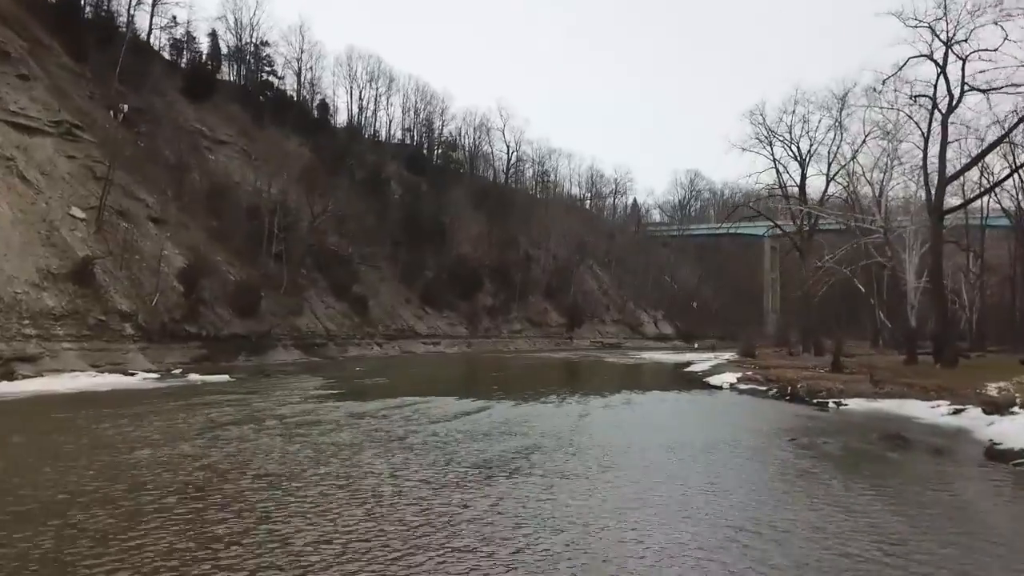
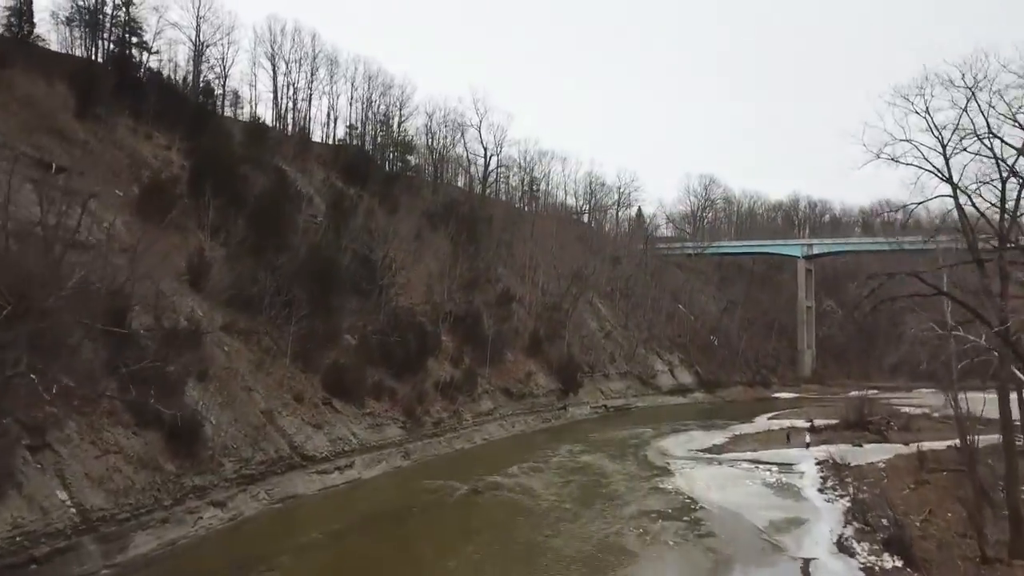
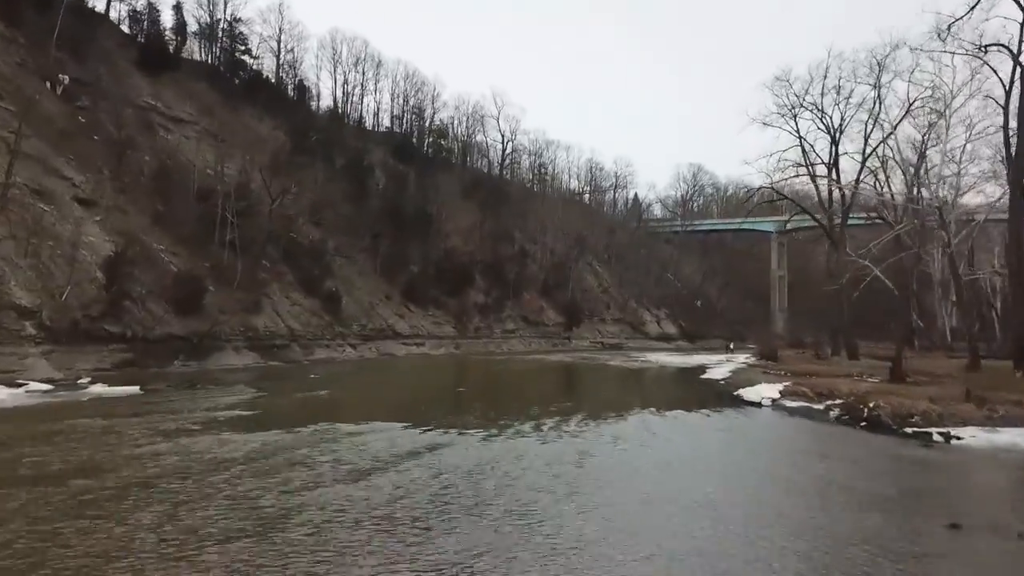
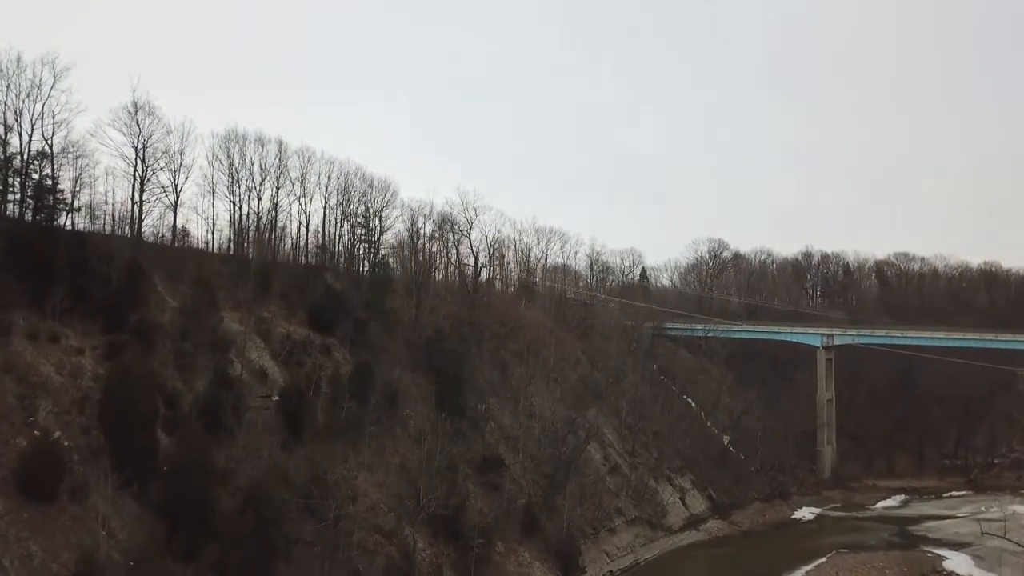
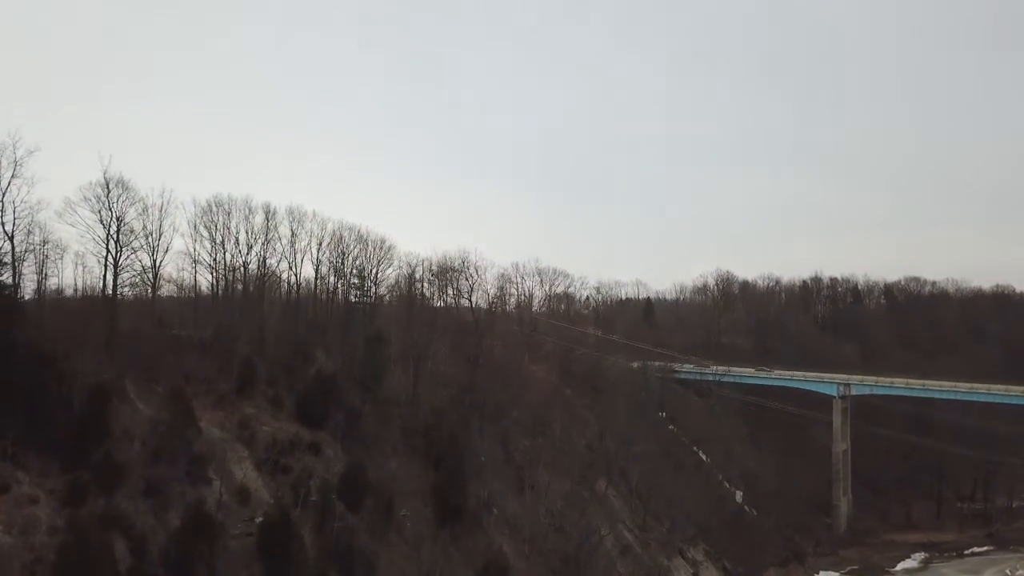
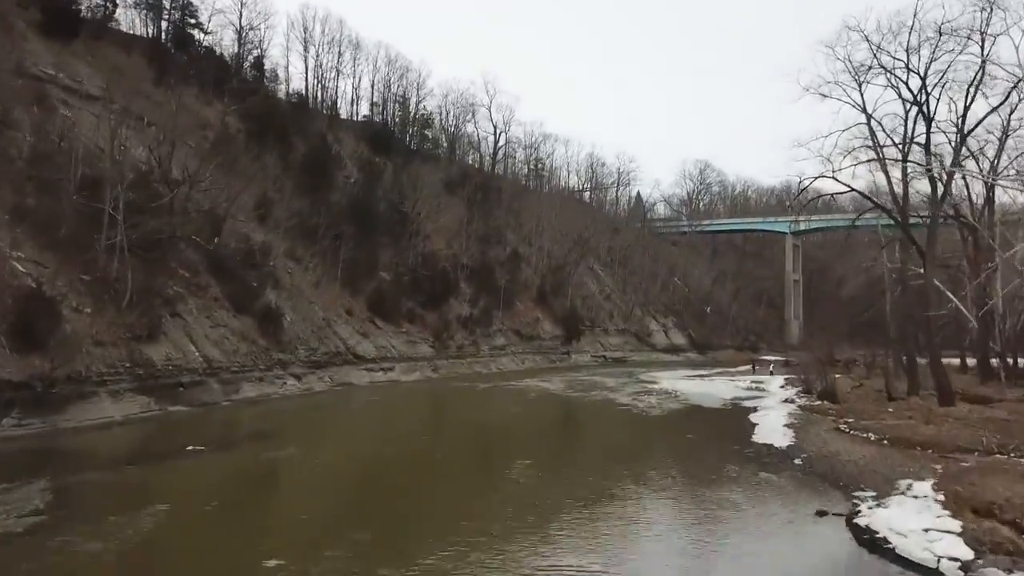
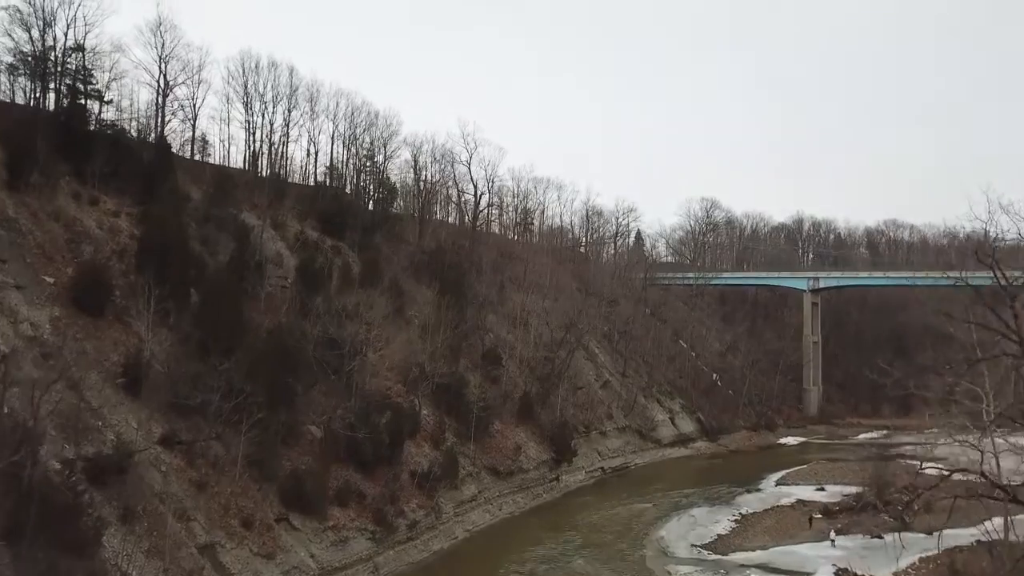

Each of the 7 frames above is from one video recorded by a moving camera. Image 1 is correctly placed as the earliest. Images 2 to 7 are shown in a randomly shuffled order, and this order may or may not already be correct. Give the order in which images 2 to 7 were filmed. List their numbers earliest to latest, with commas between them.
3, 6, 2, 7, 4, 5
